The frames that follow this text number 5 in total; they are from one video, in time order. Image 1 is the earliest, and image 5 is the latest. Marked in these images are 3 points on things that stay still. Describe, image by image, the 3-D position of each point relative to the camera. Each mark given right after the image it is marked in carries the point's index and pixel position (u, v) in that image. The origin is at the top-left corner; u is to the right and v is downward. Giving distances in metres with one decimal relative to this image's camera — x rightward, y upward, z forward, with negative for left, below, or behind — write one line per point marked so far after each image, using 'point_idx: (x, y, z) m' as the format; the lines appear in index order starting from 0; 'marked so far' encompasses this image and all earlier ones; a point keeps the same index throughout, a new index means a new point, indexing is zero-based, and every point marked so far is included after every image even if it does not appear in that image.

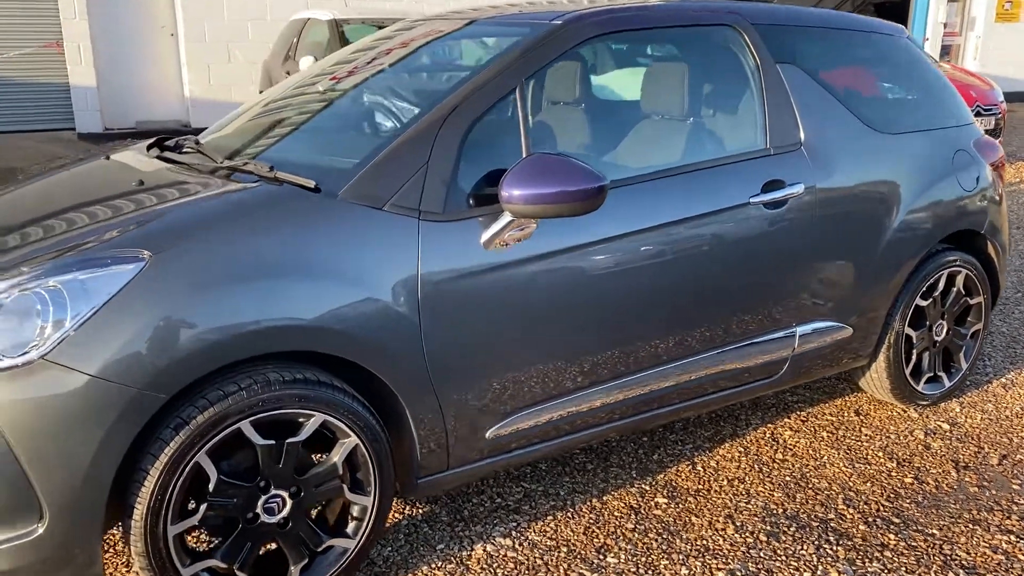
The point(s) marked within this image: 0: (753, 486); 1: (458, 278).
0: (+0.8, -0.6, +2.9) m
1: (-0.1, 0.0, +2.2) m
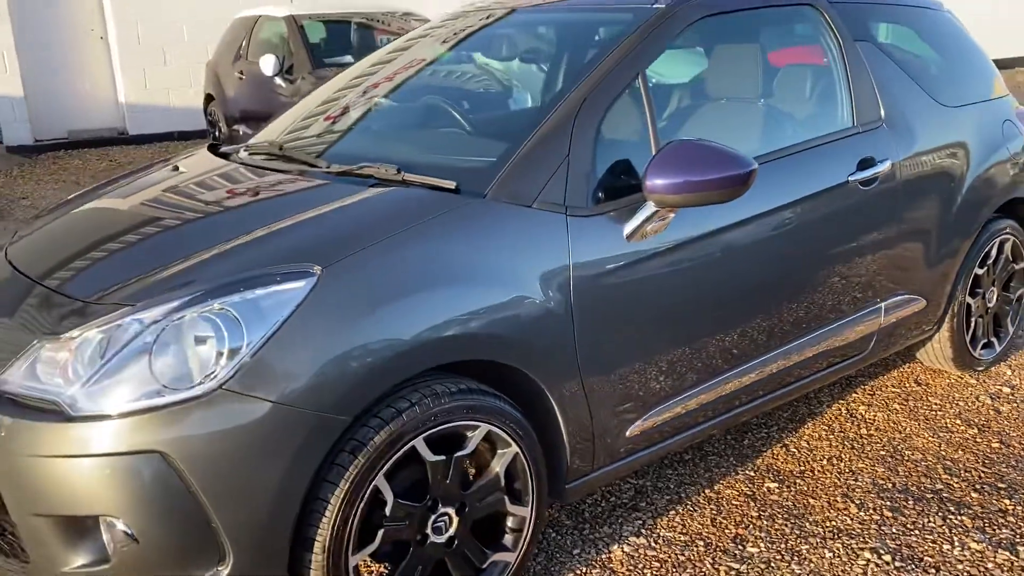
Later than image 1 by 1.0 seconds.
0: (+1.1, -0.6, +2.9) m
1: (+0.2, 0.0, +2.2) m
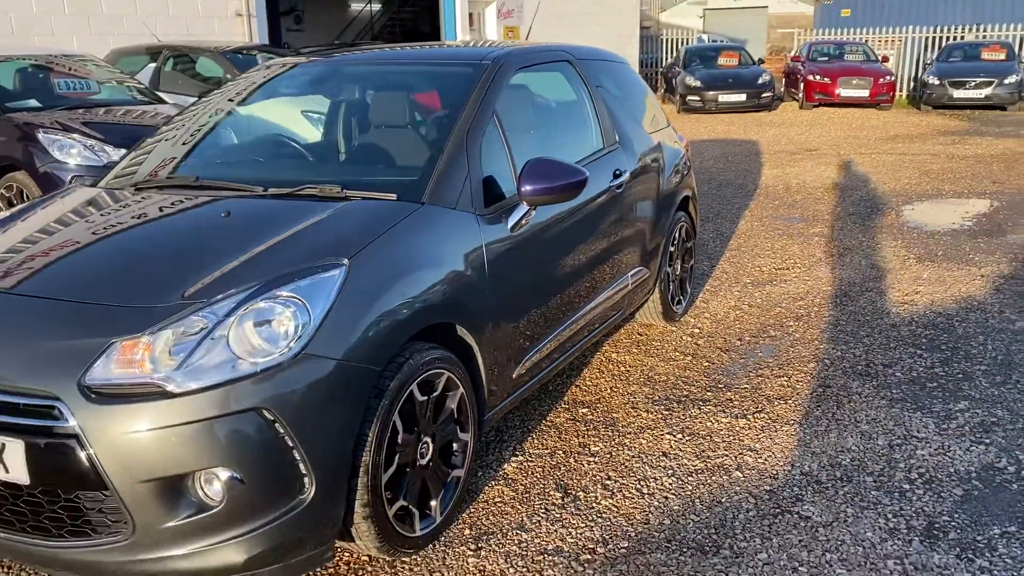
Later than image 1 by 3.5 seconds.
0: (+0.5, -0.5, +4.0) m
1: (0.0, +0.1, +2.9) m
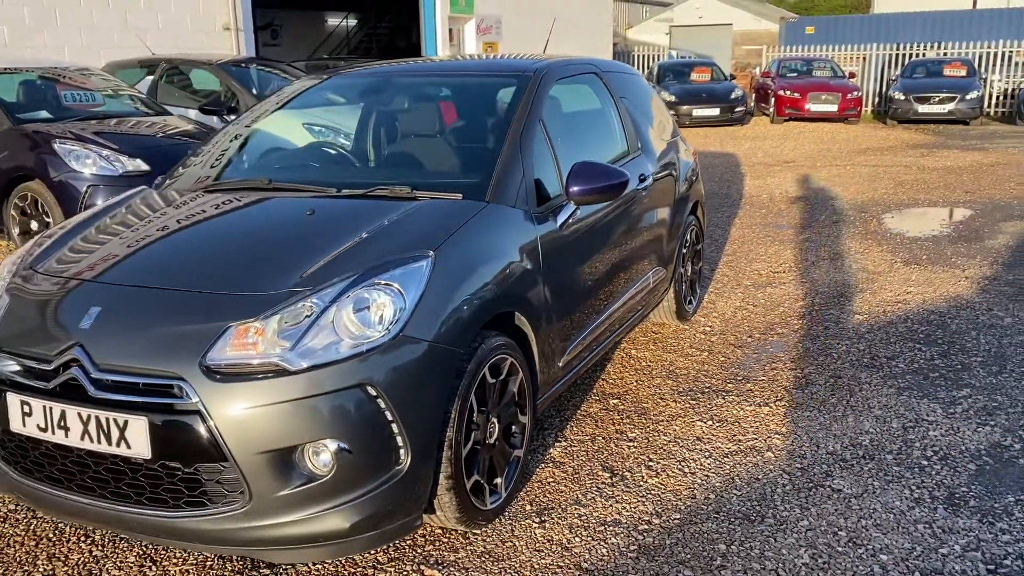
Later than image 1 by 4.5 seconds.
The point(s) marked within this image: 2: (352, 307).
0: (+0.7, -0.4, +4.2) m
1: (+0.1, +0.1, +3.2) m
2: (-0.4, 0.0, +2.4) m
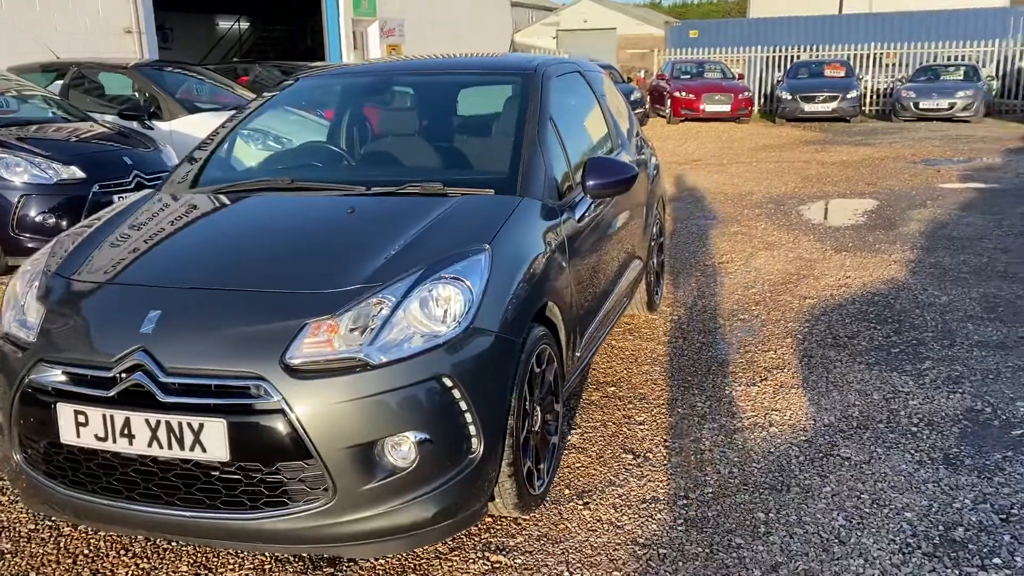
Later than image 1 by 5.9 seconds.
0: (+0.6, -0.4, +4.4) m
1: (+0.2, +0.2, +3.3) m
2: (-0.2, 0.0, +2.4) m
